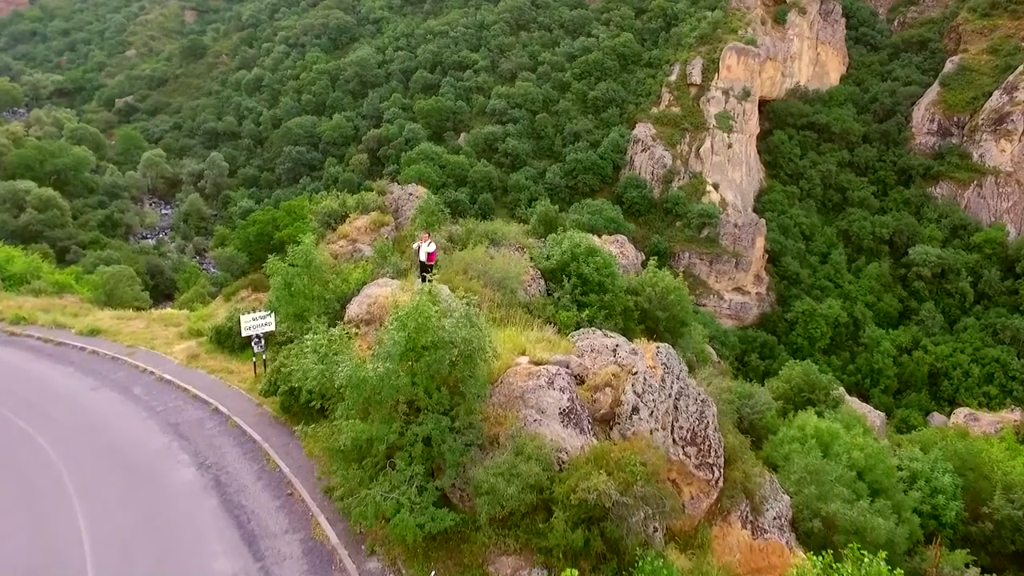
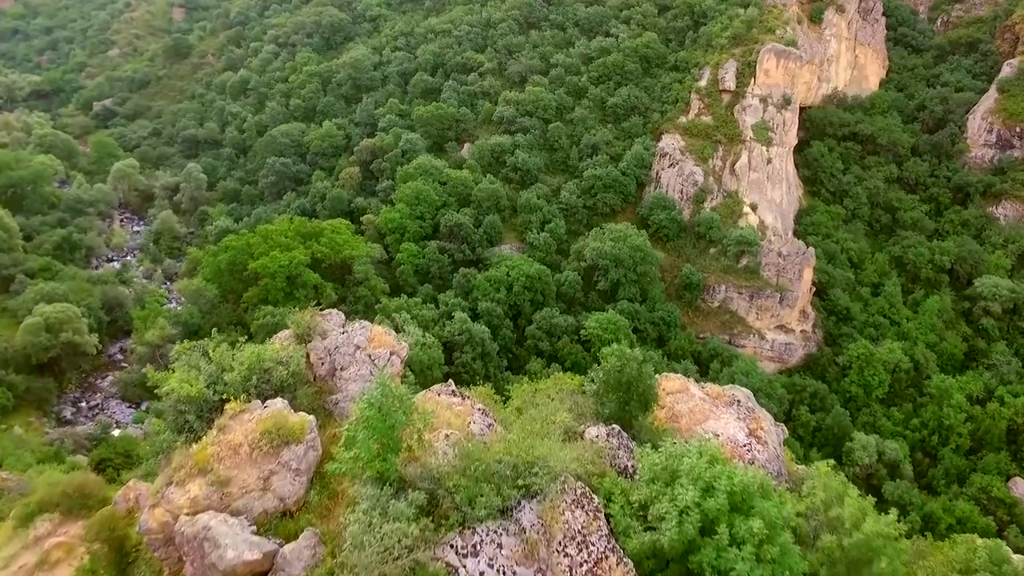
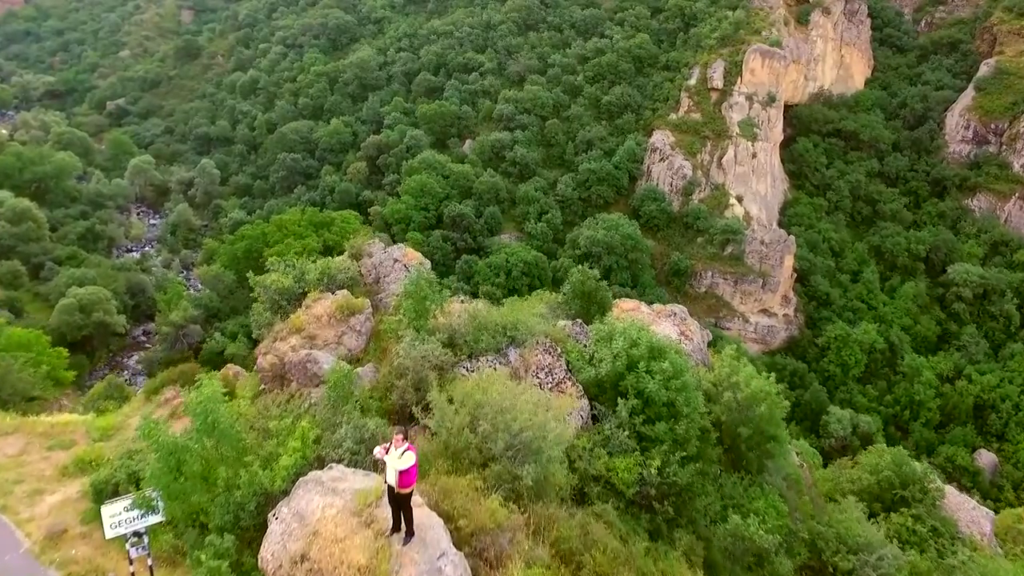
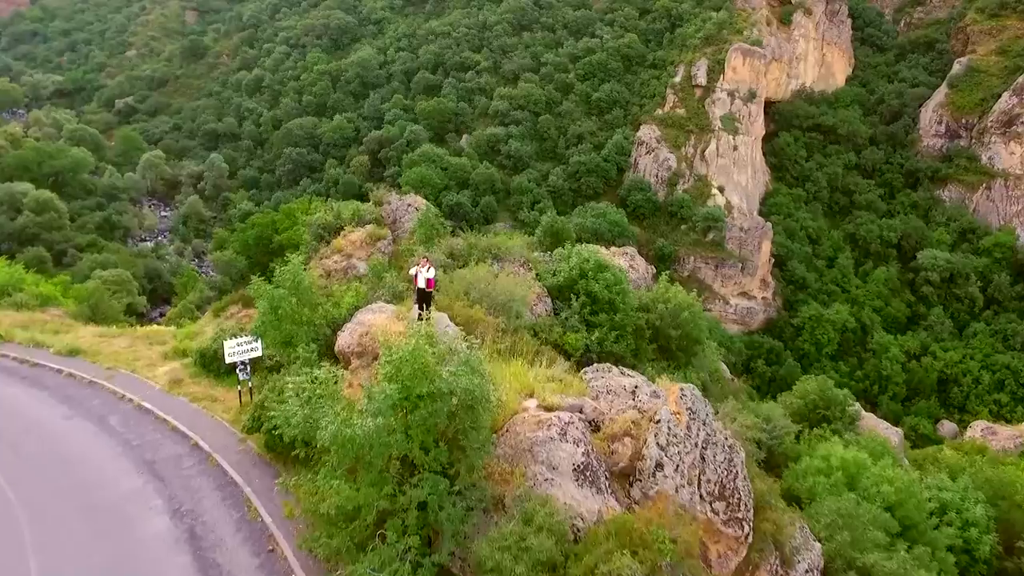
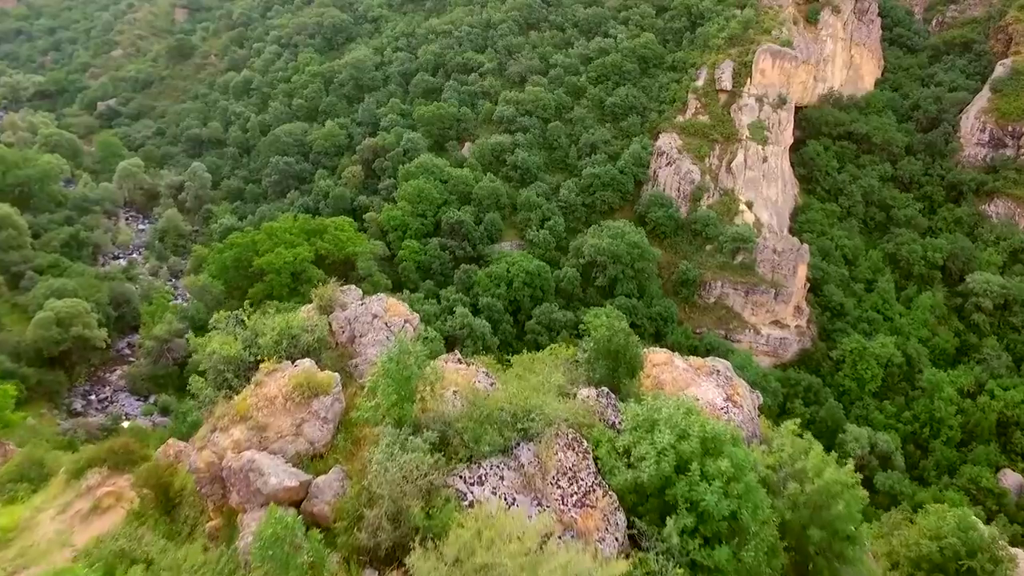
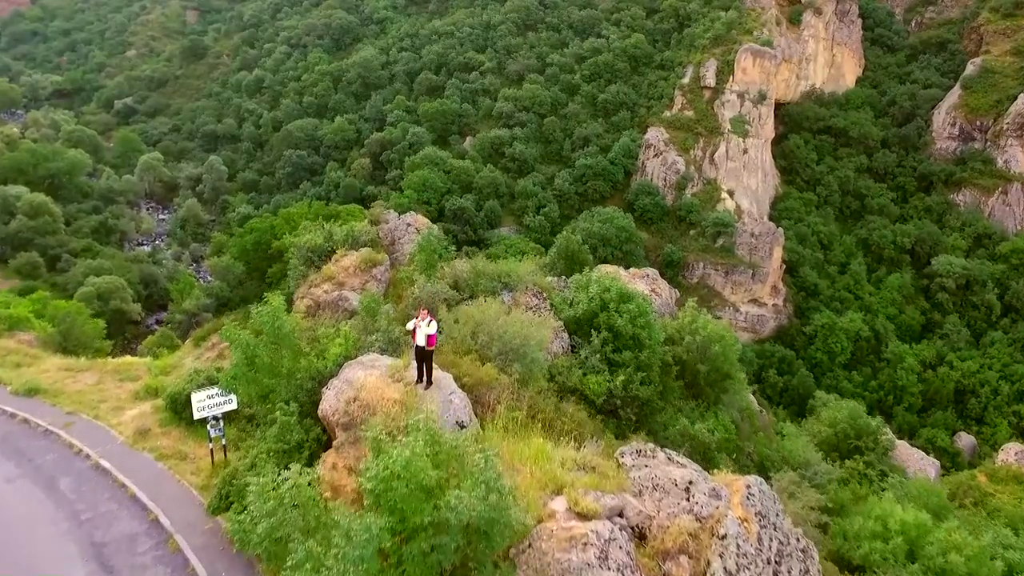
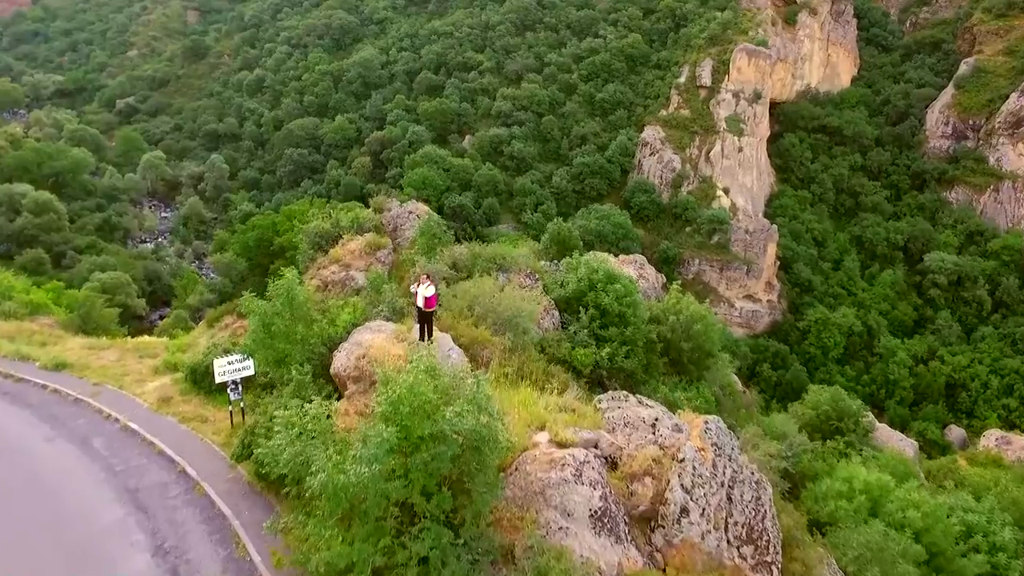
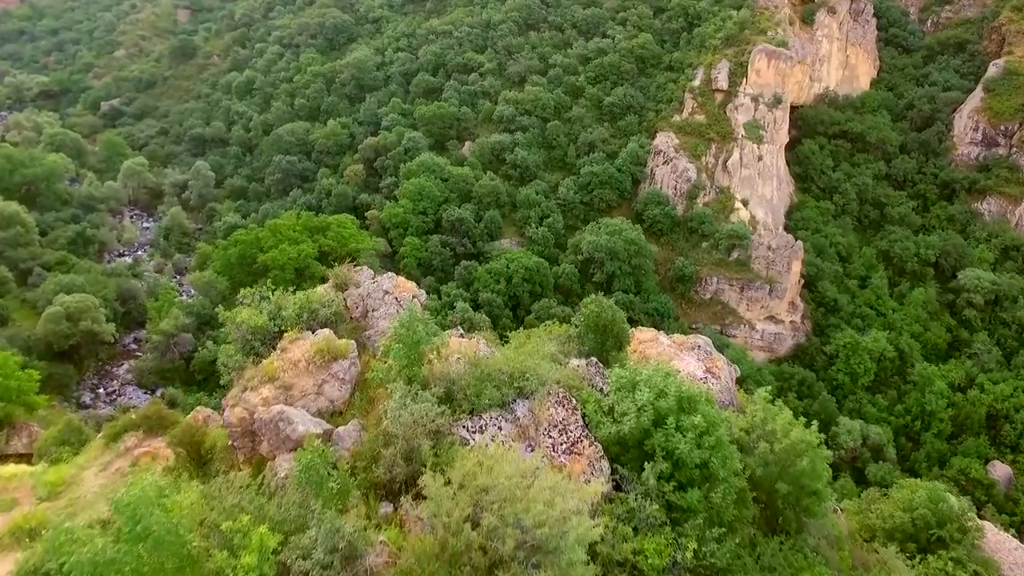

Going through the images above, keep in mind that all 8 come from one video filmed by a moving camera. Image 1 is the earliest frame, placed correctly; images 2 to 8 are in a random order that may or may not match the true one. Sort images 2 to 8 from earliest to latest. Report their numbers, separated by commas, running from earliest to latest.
4, 7, 6, 3, 8, 5, 2
